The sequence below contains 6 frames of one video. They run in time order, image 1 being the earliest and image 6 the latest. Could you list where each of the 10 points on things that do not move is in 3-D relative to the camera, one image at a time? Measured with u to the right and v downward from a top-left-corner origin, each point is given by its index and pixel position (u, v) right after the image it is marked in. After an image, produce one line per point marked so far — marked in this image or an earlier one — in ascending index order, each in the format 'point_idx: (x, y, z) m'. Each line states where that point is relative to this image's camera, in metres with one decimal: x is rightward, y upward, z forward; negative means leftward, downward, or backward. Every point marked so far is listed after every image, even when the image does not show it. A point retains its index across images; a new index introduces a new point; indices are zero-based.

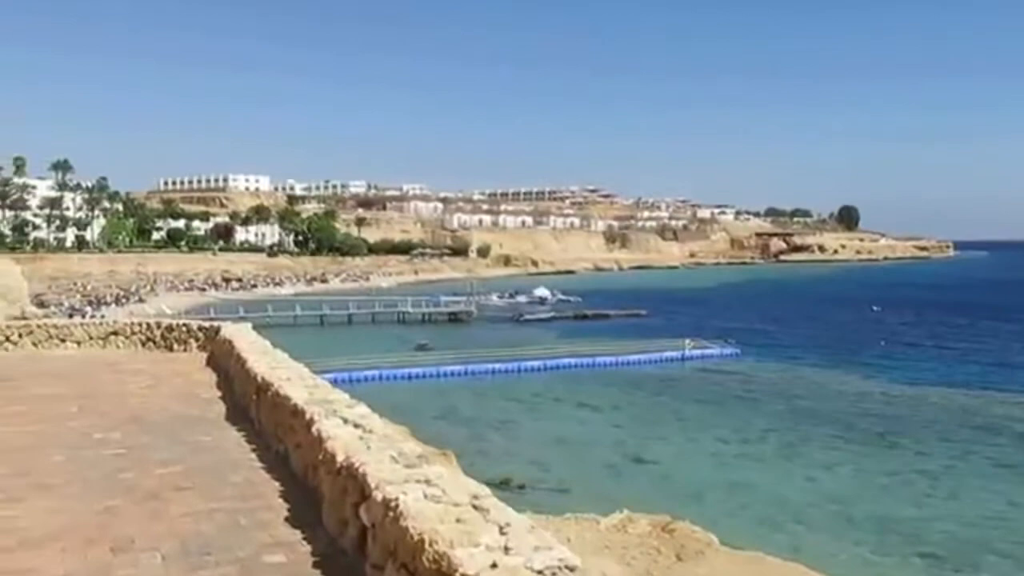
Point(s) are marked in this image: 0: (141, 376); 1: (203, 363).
0: (-4.0, -0.9, +9.8) m
1: (-3.6, -0.9, +10.7) m
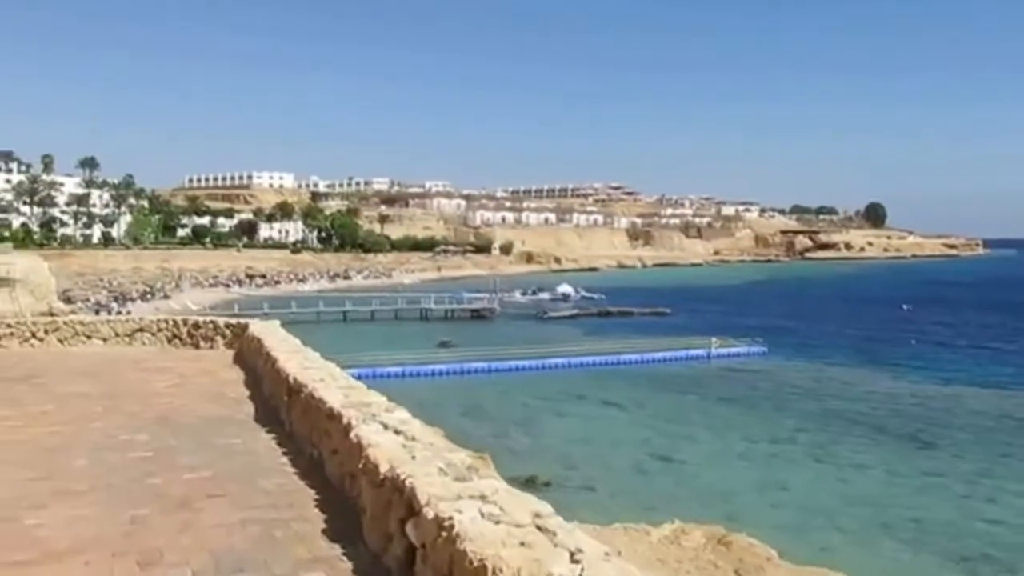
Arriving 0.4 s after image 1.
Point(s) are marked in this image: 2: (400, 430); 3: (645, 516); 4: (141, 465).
0: (-3.6, -0.9, +9.5) m
1: (-3.2, -0.8, +10.5) m
2: (-0.6, -0.7, +4.6) m
3: (+2.6, -4.7, +18.9) m
4: (-2.3, -1.1, +5.6) m
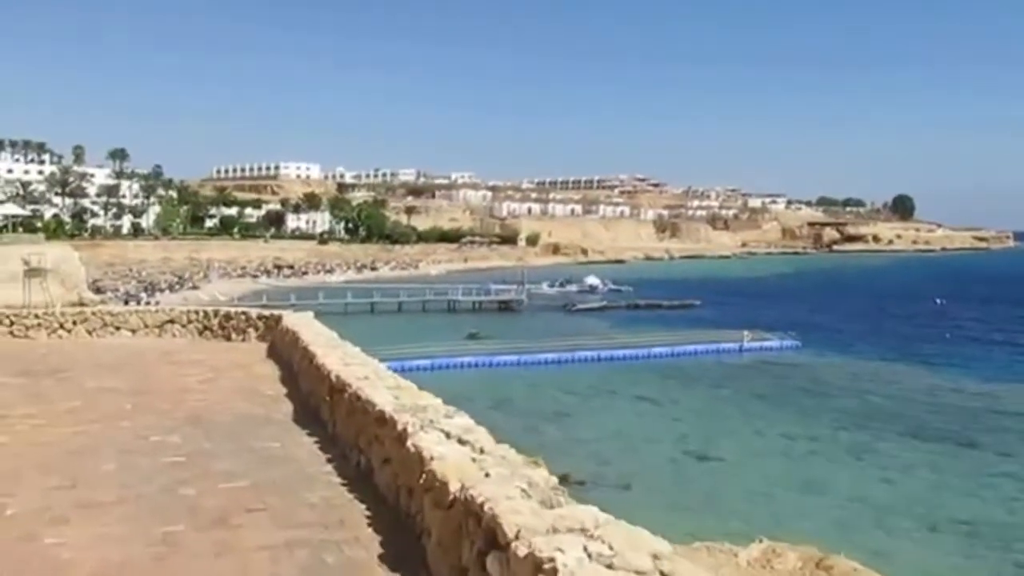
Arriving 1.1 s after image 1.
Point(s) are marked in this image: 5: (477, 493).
0: (-3.1, -0.8, +9.1) m
1: (-2.7, -0.7, +10.0) m
2: (-0.2, -0.7, +4.0) m
3: (+3.4, -4.5, +18.3) m
4: (-1.9, -1.0, +5.1) m
5: (-0.1, -0.7, +3.2) m
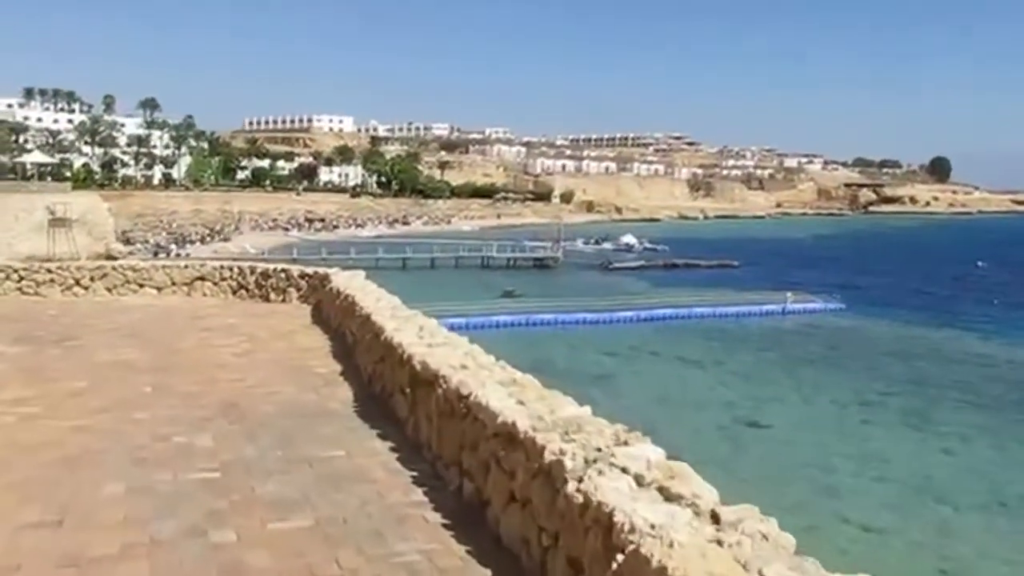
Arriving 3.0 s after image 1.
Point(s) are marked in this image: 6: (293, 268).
0: (-2.3, -0.4, +7.6) m
1: (-1.9, -0.3, +8.6) m
2: (+0.4, -0.5, +2.5) m
3: (+4.4, -3.8, +16.9) m
4: (-1.2, -0.8, +3.6) m
5: (+0.5, -0.6, +1.6) m
6: (-2.4, +0.2, +9.9) m
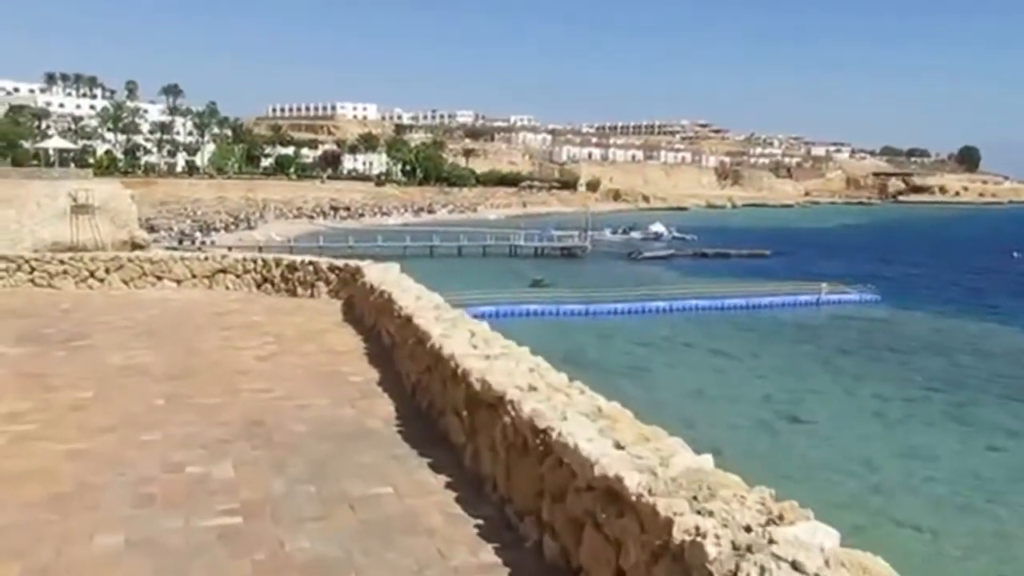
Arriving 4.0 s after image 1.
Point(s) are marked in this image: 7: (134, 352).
0: (-1.9, -0.4, +6.9) m
1: (-1.5, -0.3, +7.8) m
2: (+0.7, -0.6, +1.7) m
3: (+5.0, -3.7, +16.1) m
4: (-0.9, -0.8, +2.9) m
5: (+0.7, -0.7, +0.9) m
6: (-1.9, +0.3, +9.2) m
7: (-2.6, -0.4, +6.3) m
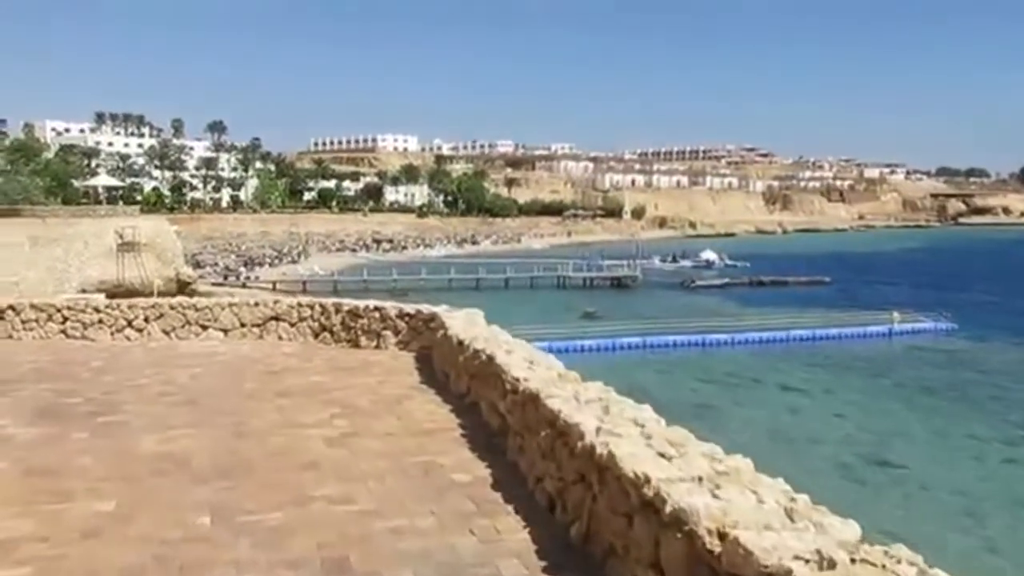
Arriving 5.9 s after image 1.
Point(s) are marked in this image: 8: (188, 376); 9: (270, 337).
0: (-1.2, -0.7, +5.6) m
1: (-0.7, -0.6, +6.5) m
2: (+1.2, -0.7, +0.3) m
3: (+6.2, -4.3, +14.3) m
4: (-0.3, -1.1, +1.5) m
5: (+1.2, -0.8, -0.6) m
6: (-1.1, -0.2, +7.9) m
7: (-1.9, -0.8, +5.0) m
8: (-2.4, -0.6, +6.7) m
9: (-2.2, -0.5, +8.4) m
